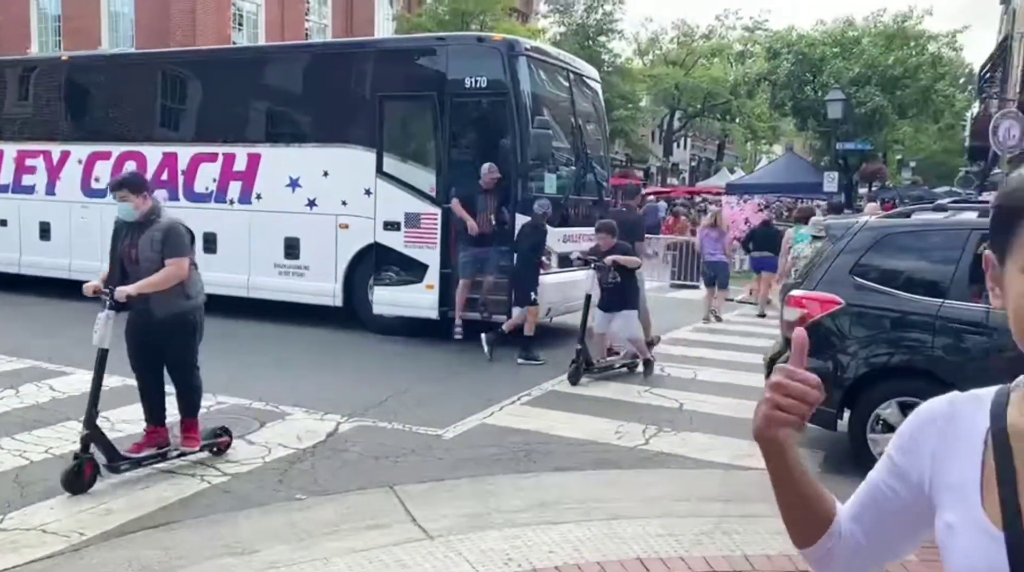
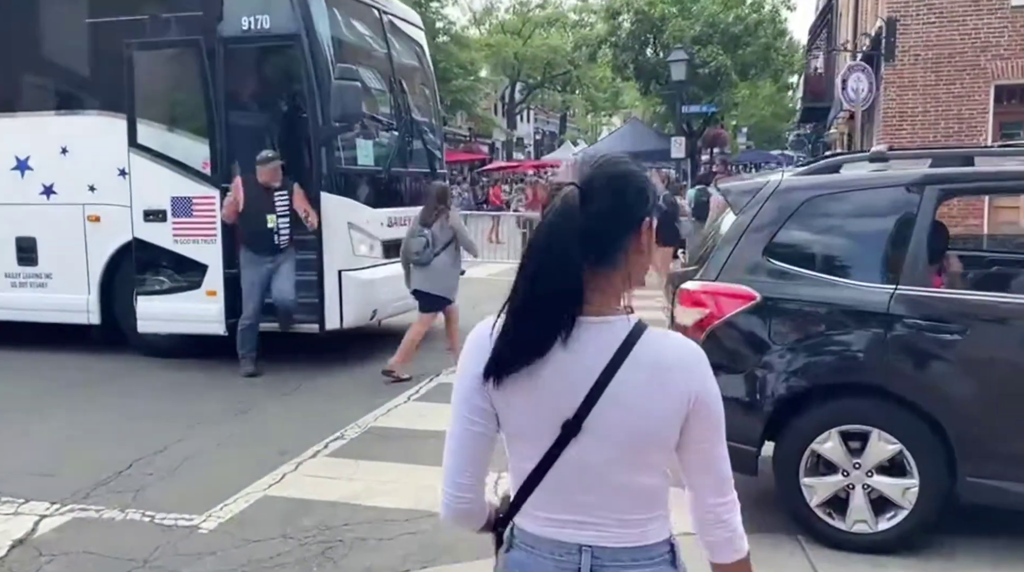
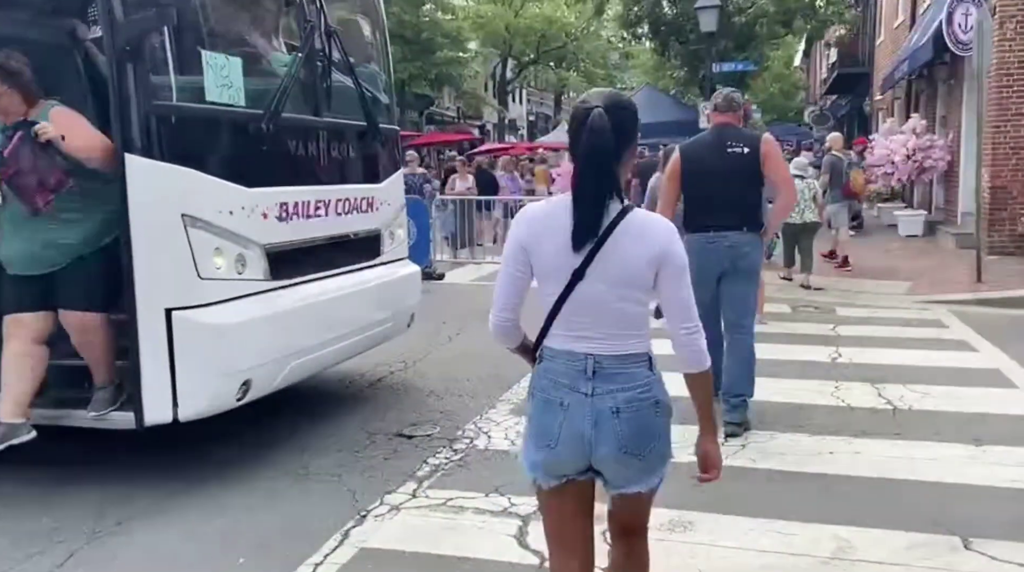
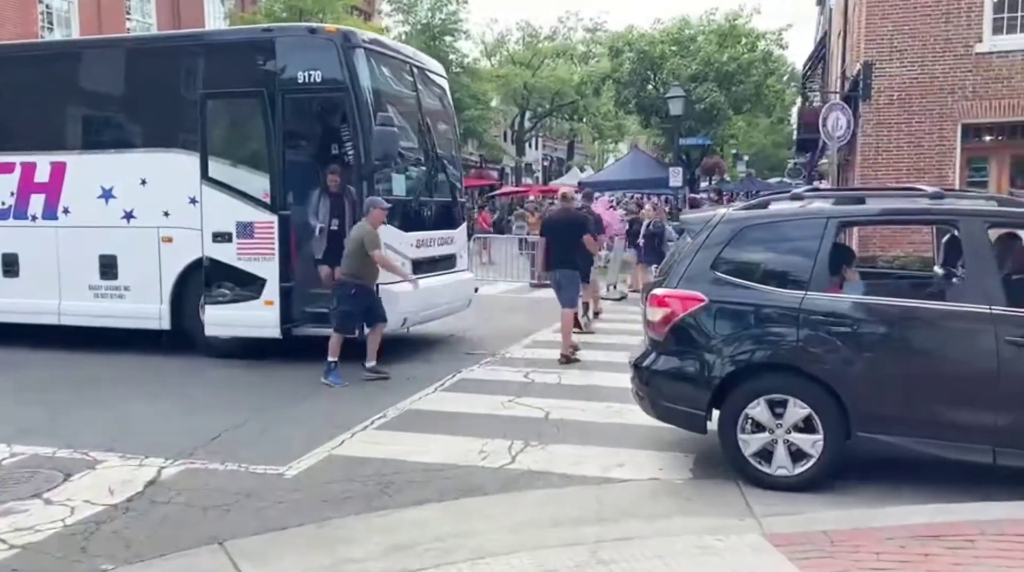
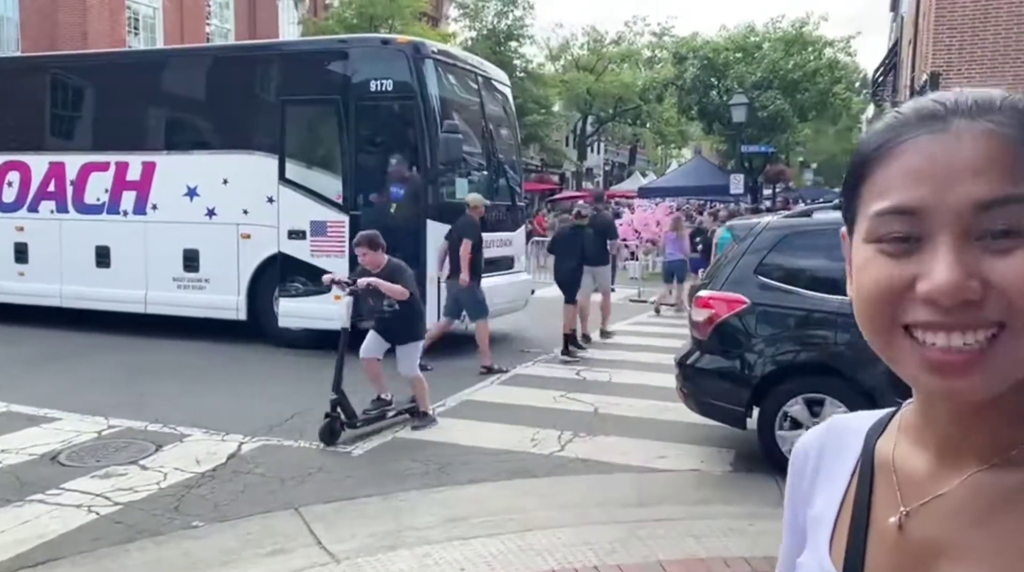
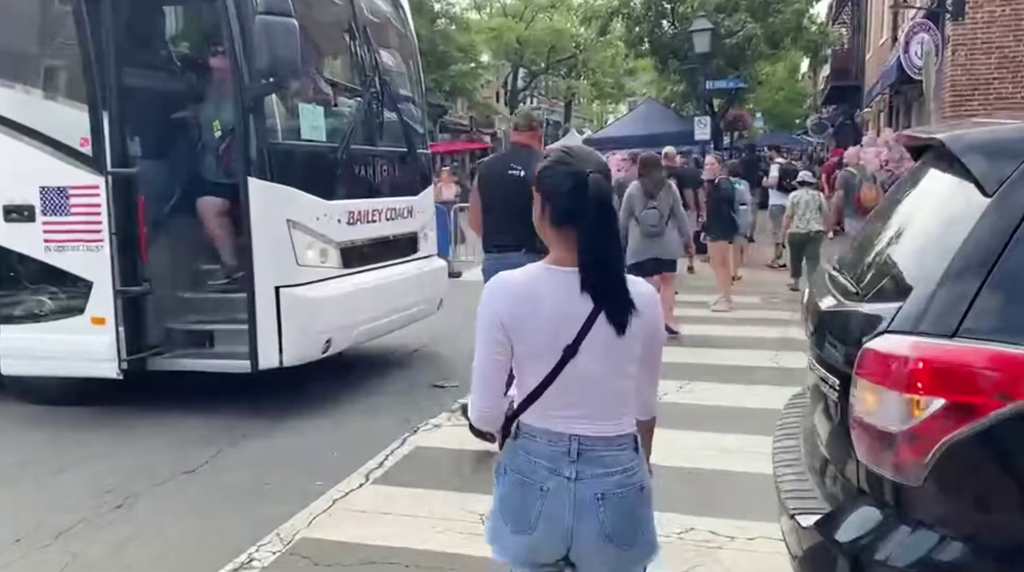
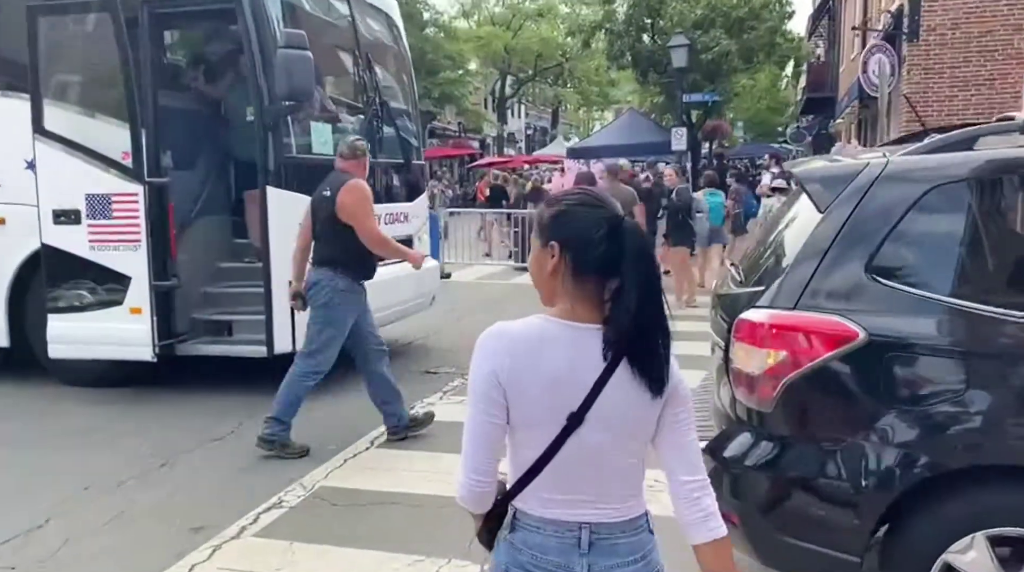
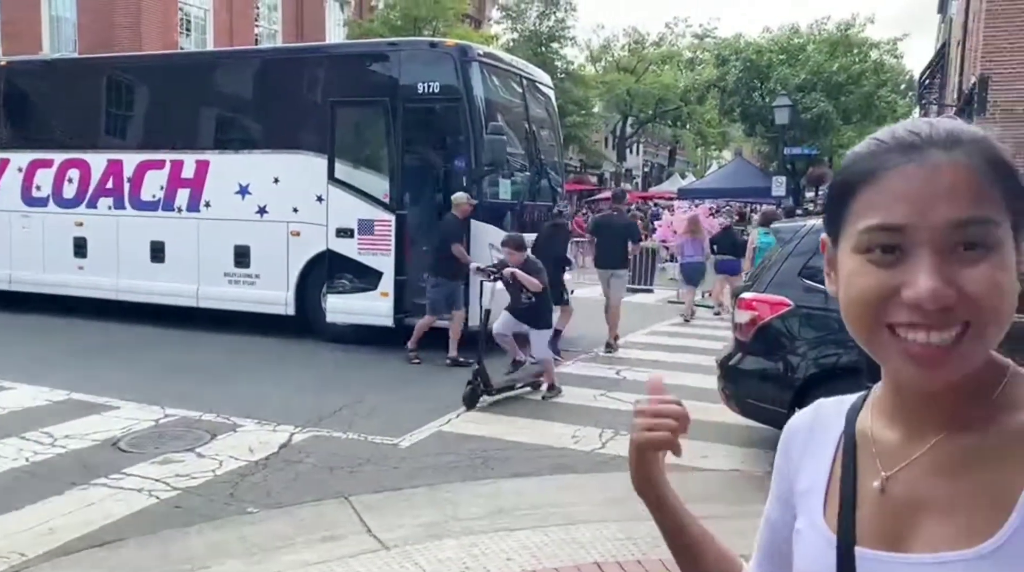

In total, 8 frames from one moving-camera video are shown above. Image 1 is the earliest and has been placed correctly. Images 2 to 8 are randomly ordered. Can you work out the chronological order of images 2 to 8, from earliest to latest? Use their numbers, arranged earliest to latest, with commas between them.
8, 5, 4, 2, 7, 6, 3
